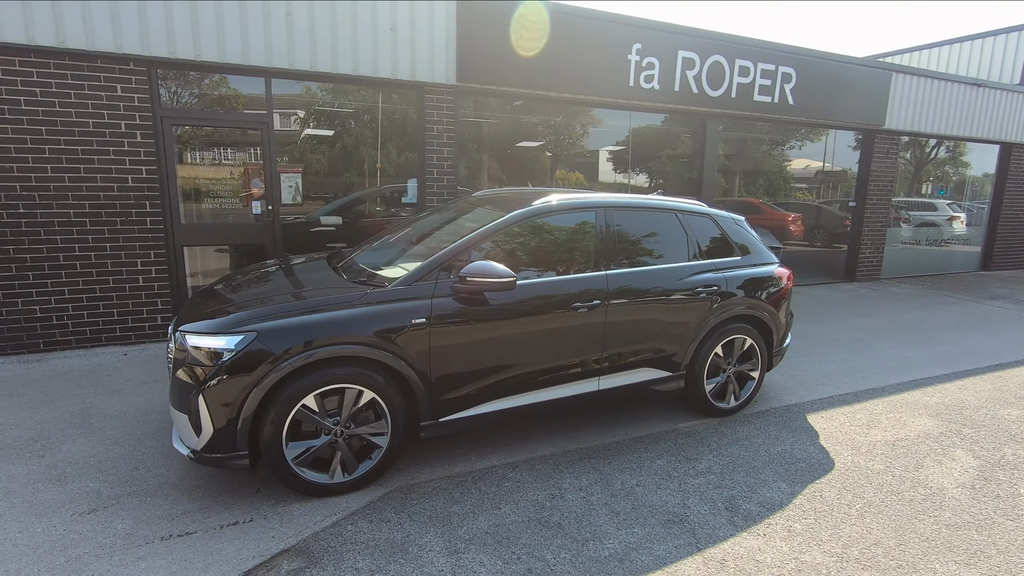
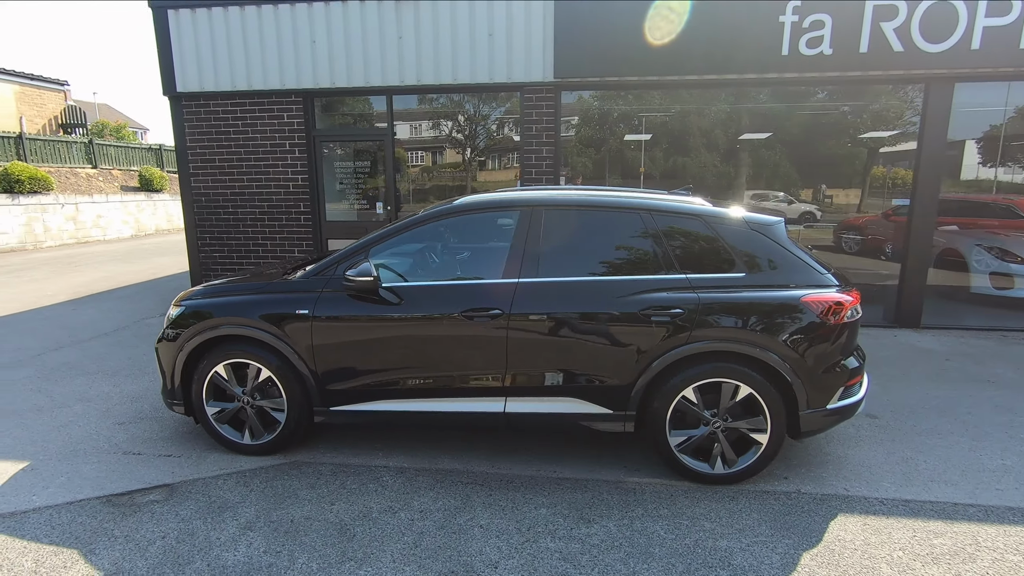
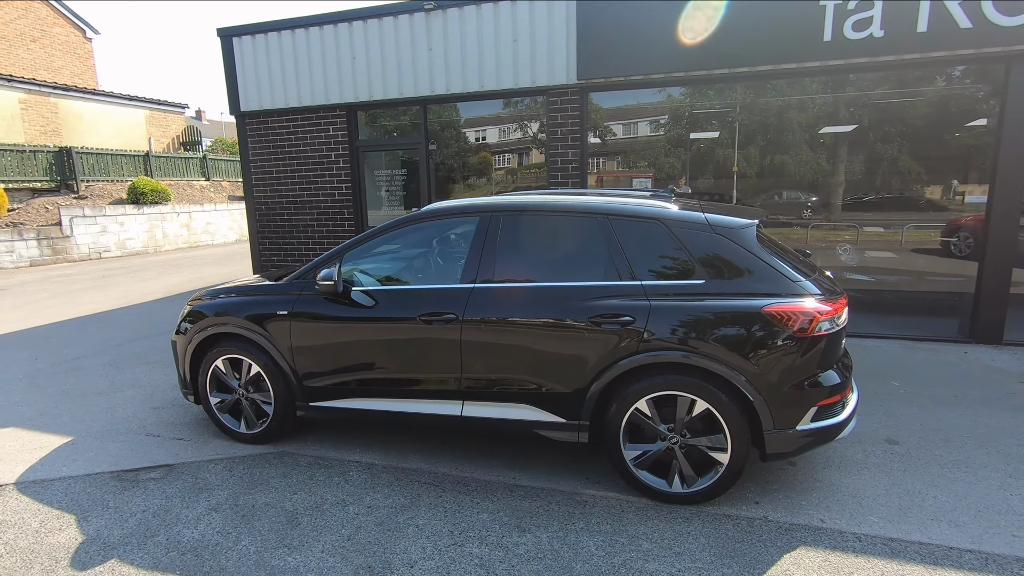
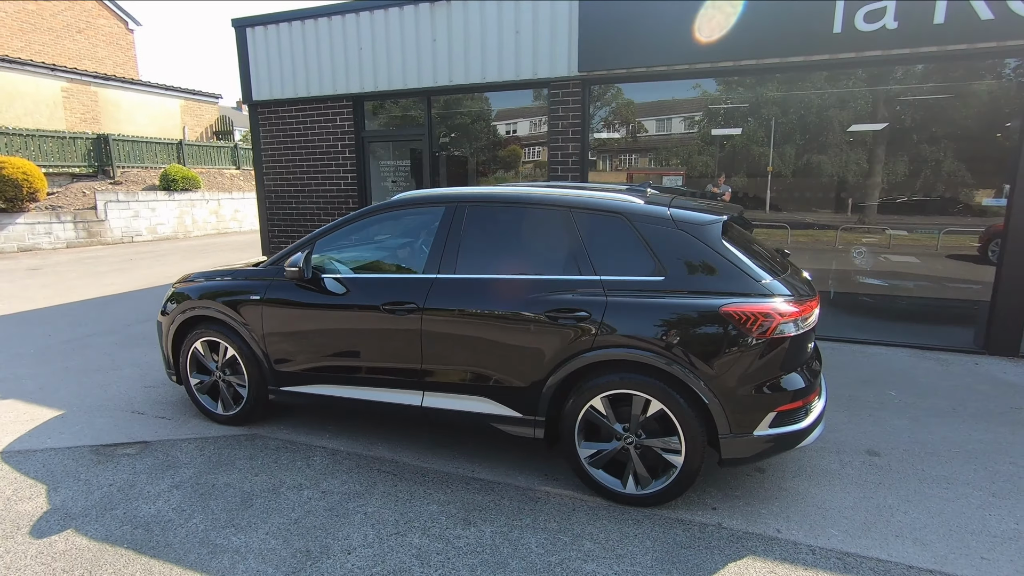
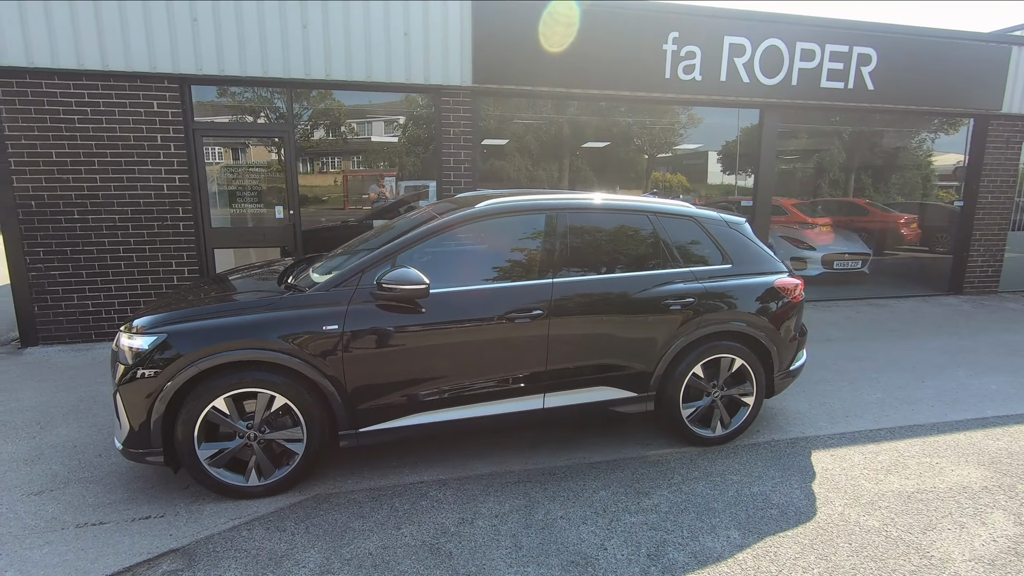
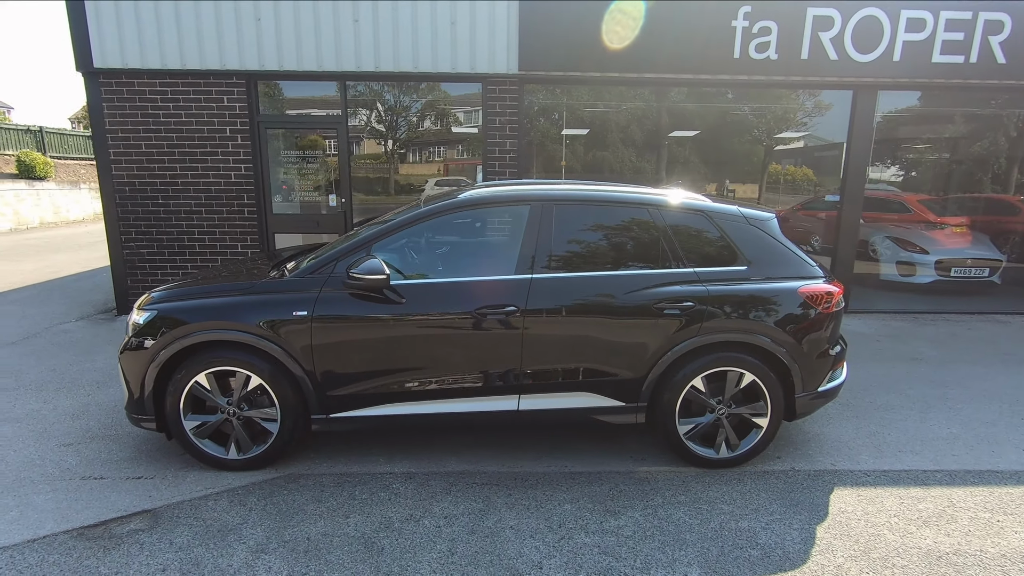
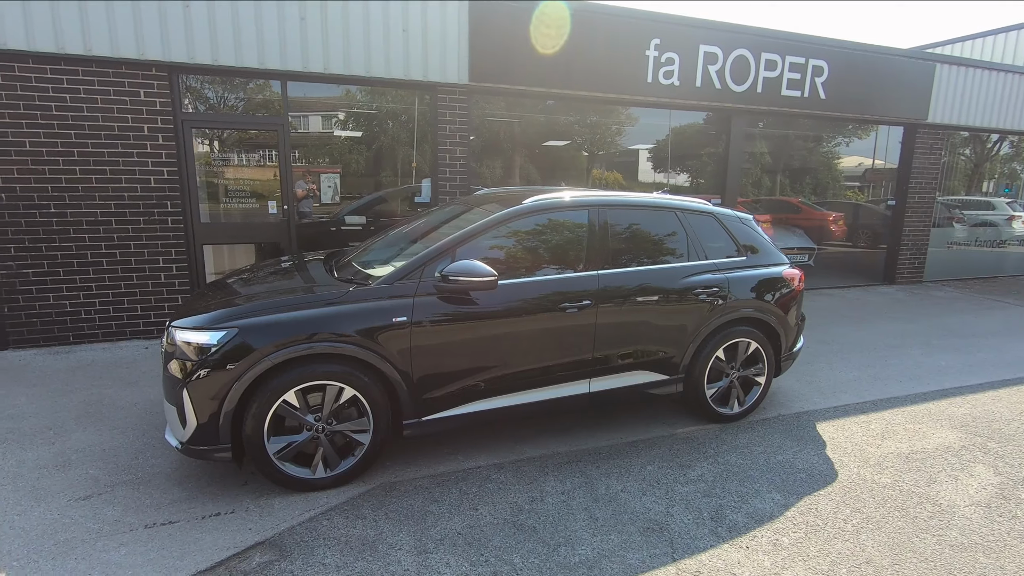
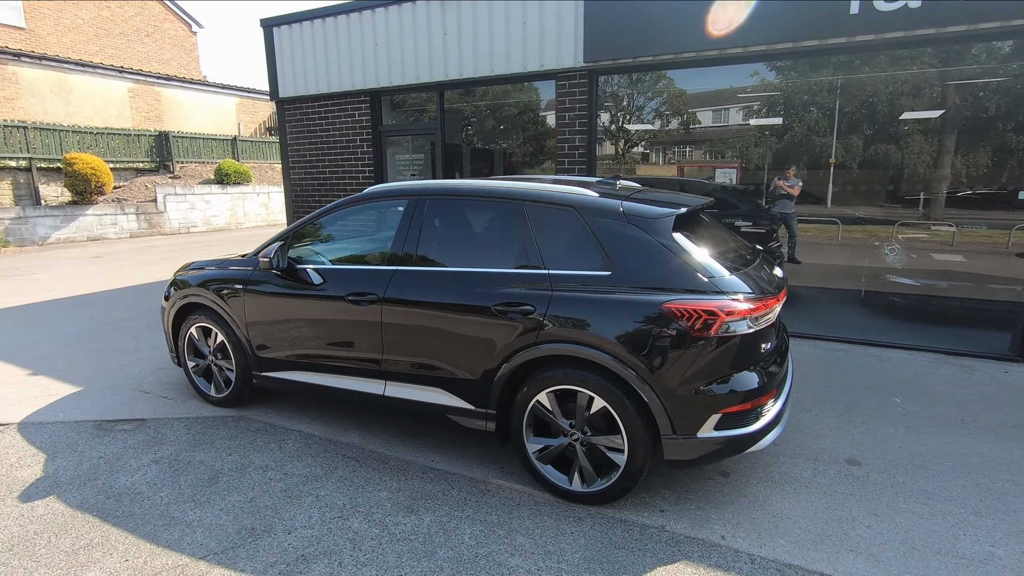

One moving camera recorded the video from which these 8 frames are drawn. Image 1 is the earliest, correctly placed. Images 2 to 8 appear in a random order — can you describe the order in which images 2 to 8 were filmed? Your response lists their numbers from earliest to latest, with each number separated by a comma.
7, 5, 6, 2, 3, 4, 8
